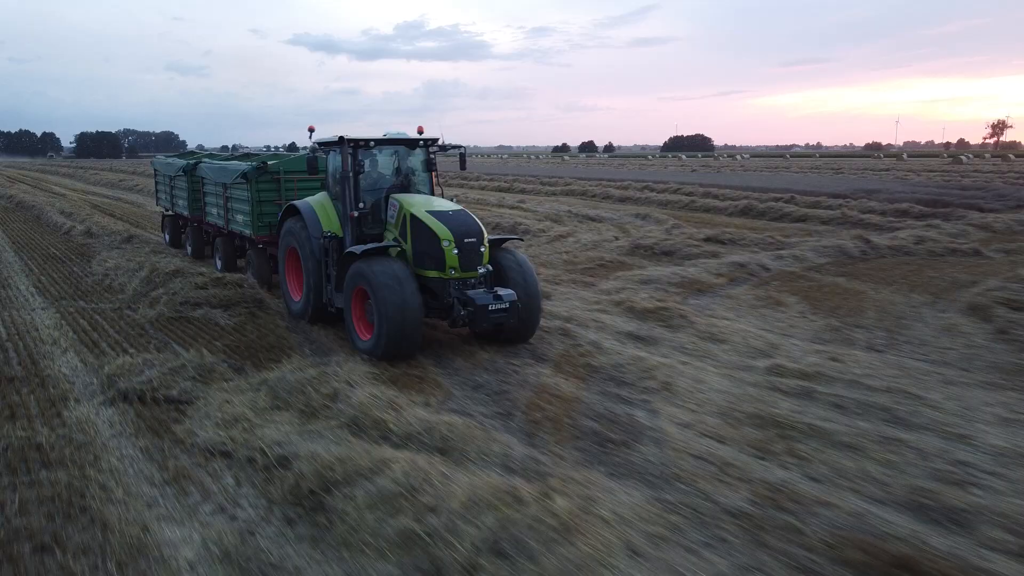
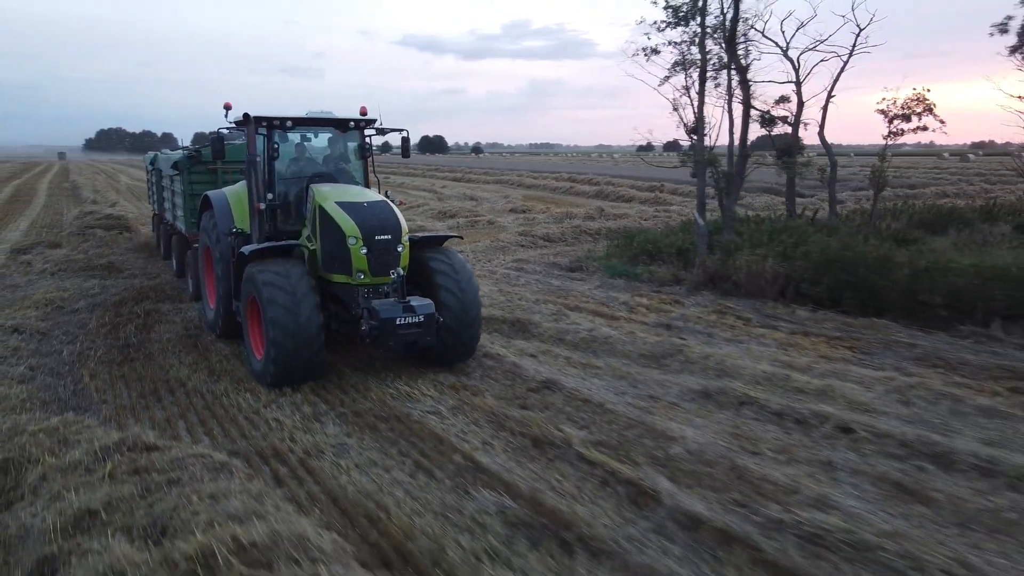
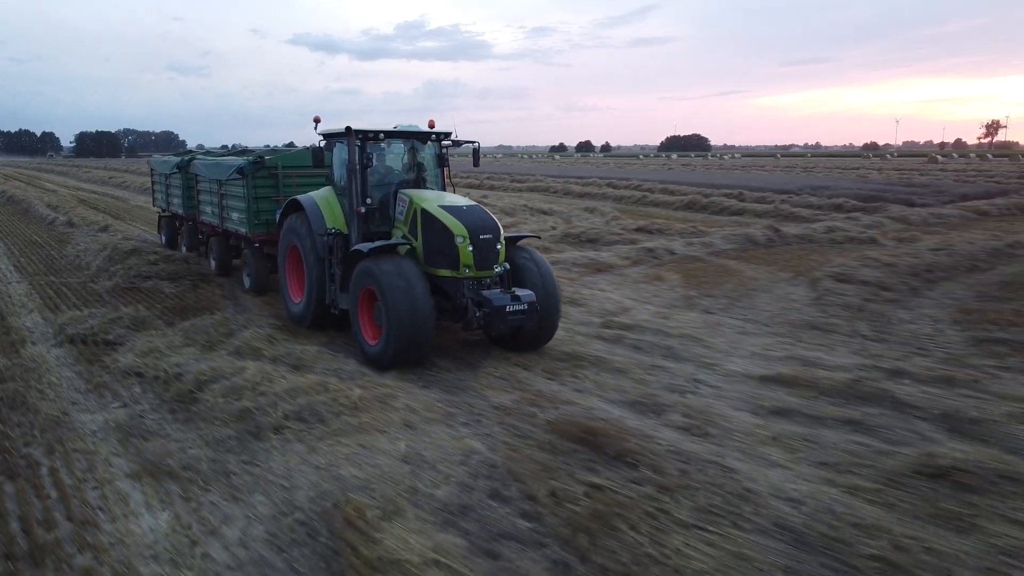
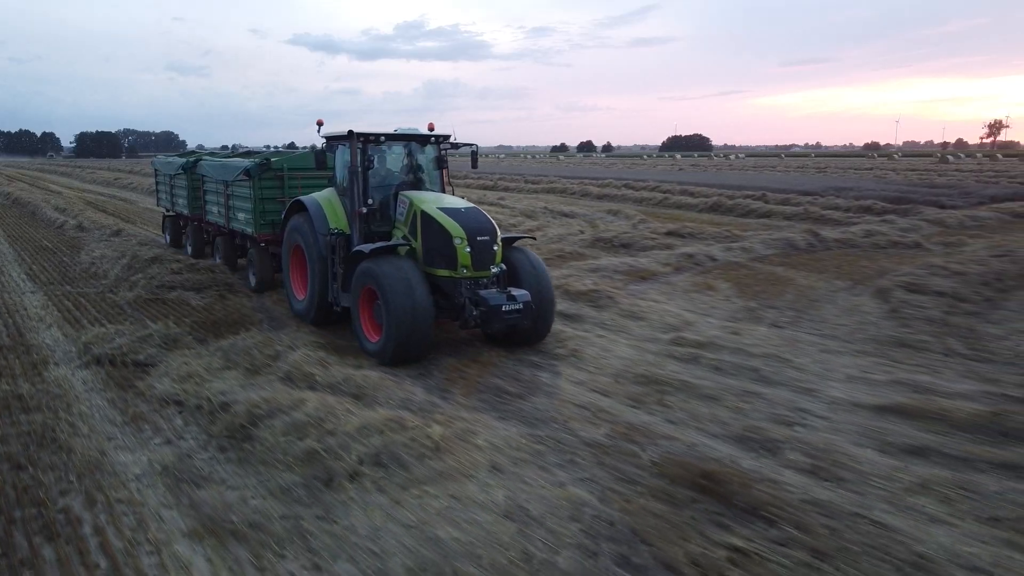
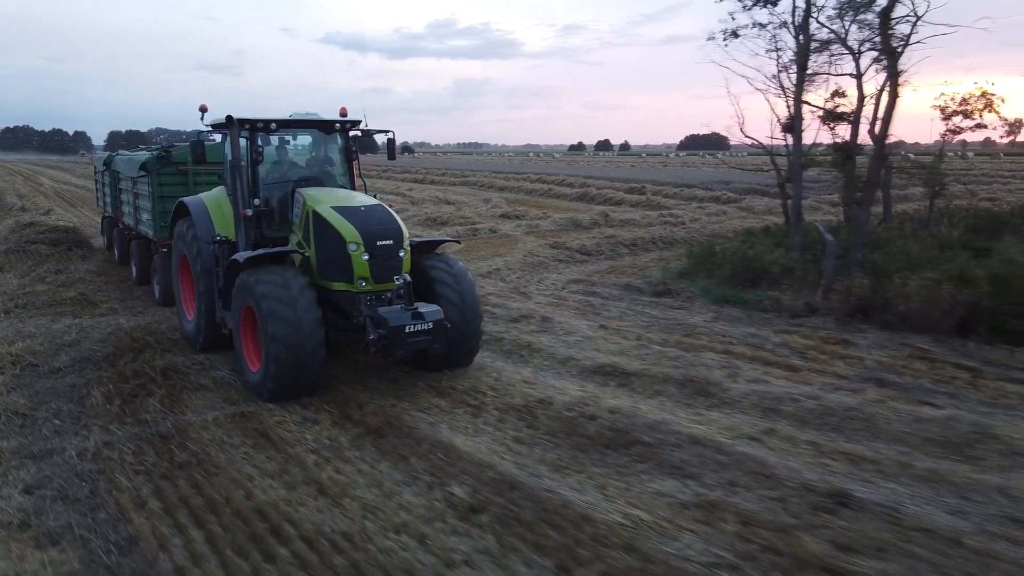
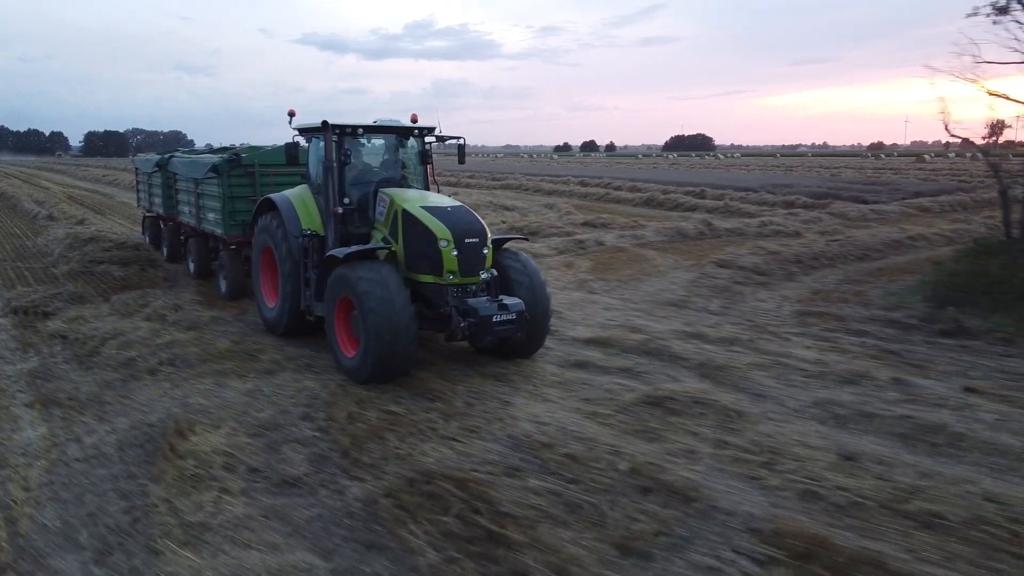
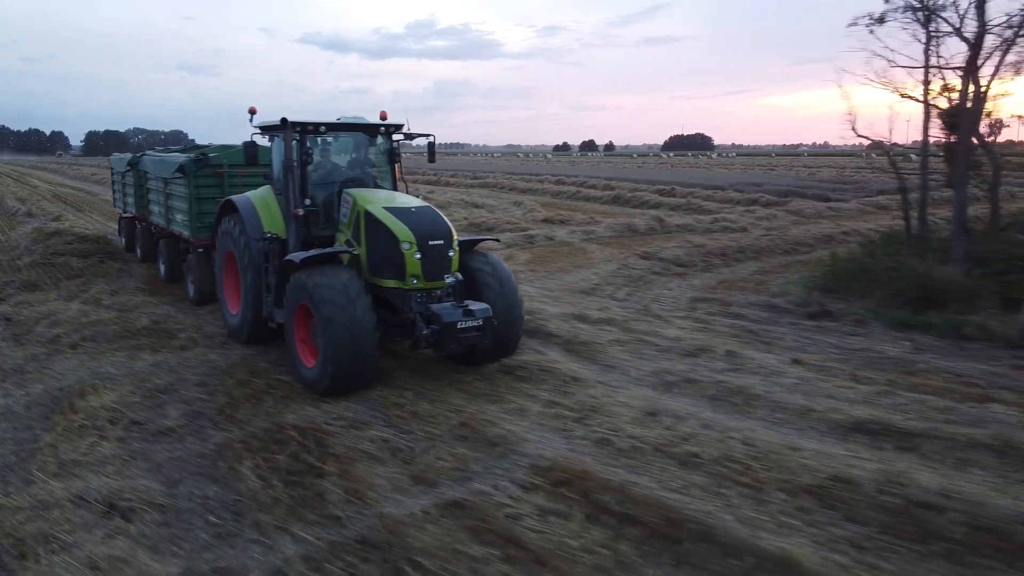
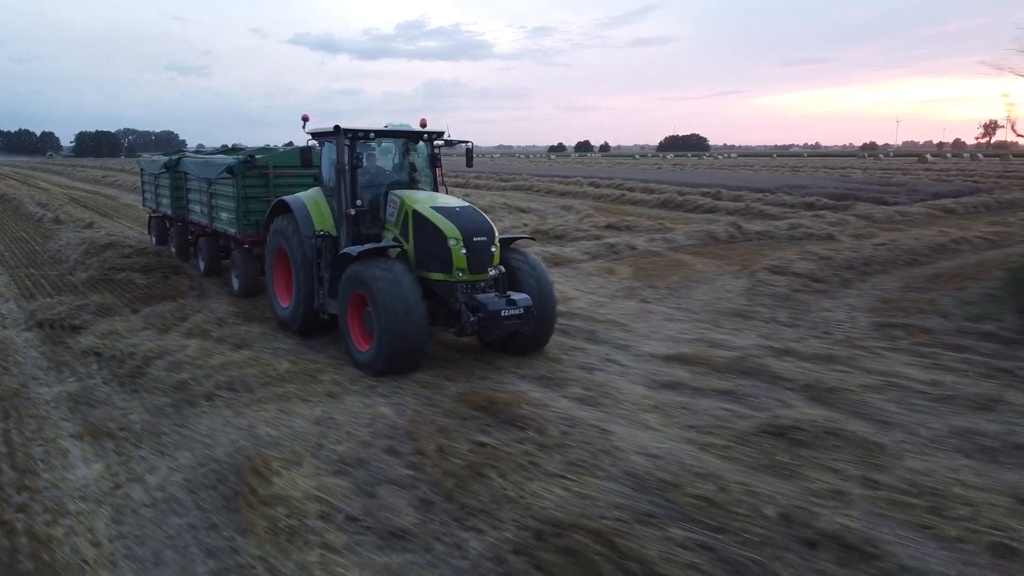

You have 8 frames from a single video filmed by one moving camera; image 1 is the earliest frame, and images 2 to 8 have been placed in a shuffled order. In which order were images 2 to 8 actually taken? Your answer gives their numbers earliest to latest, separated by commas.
4, 3, 8, 6, 7, 5, 2
